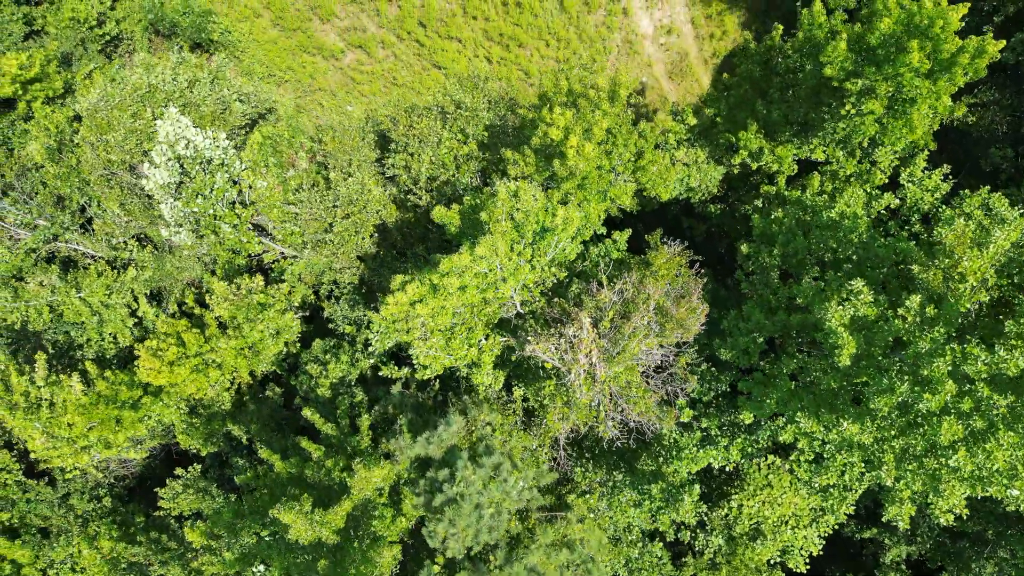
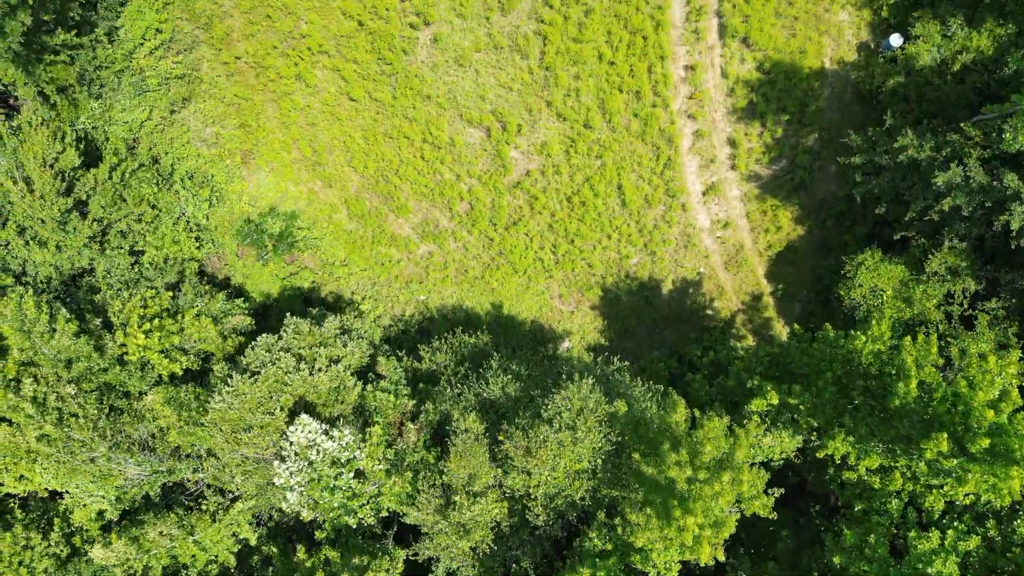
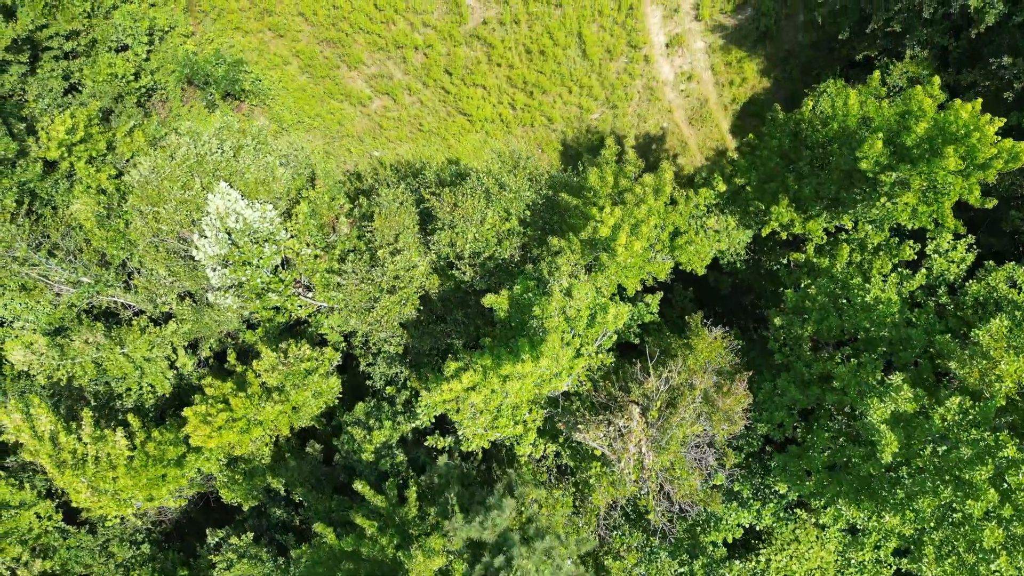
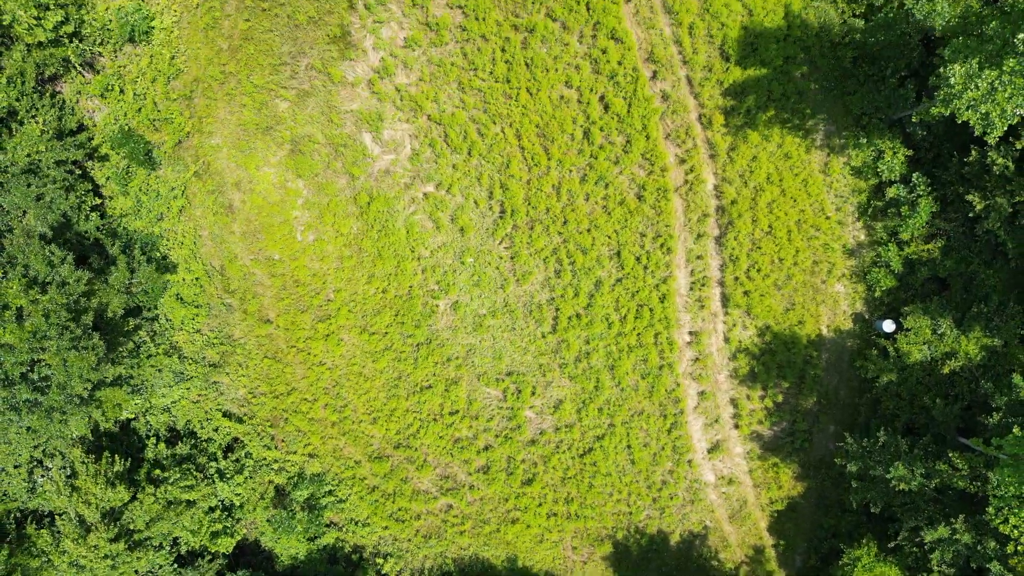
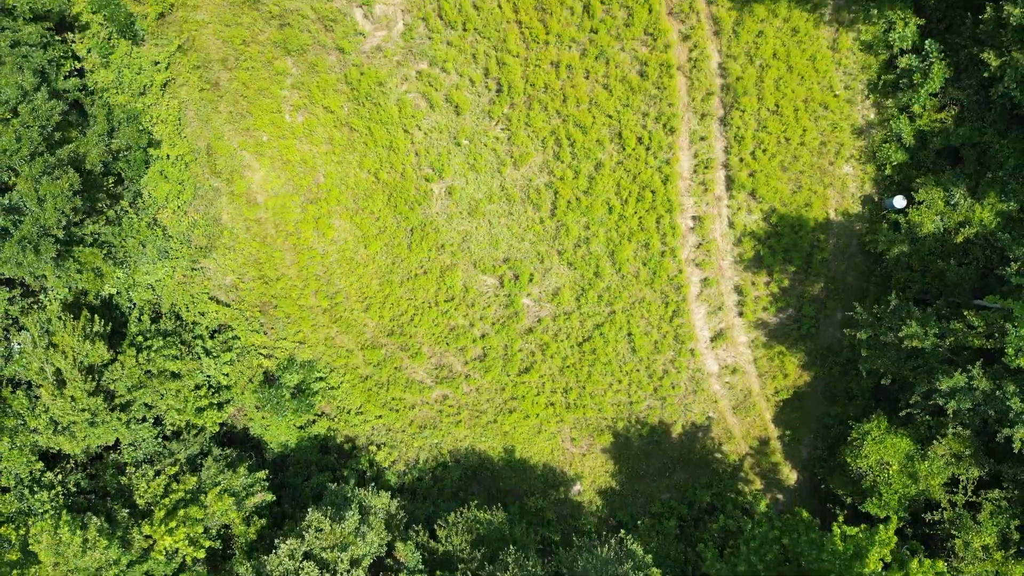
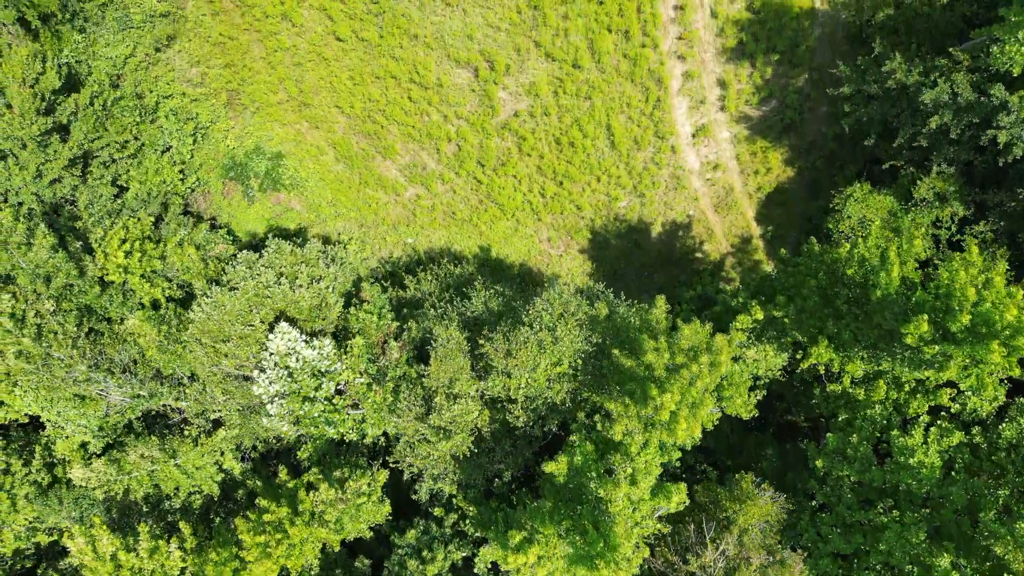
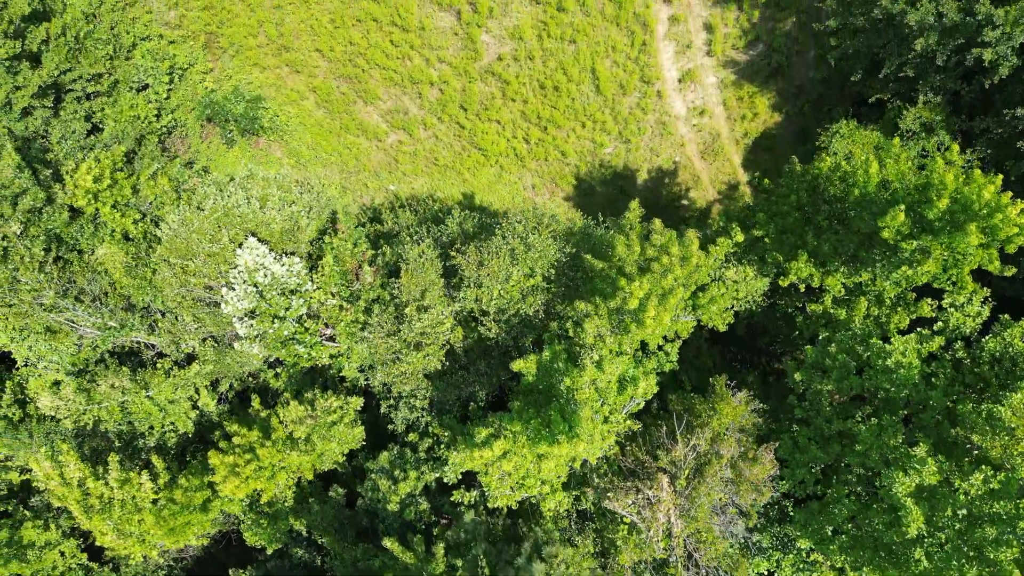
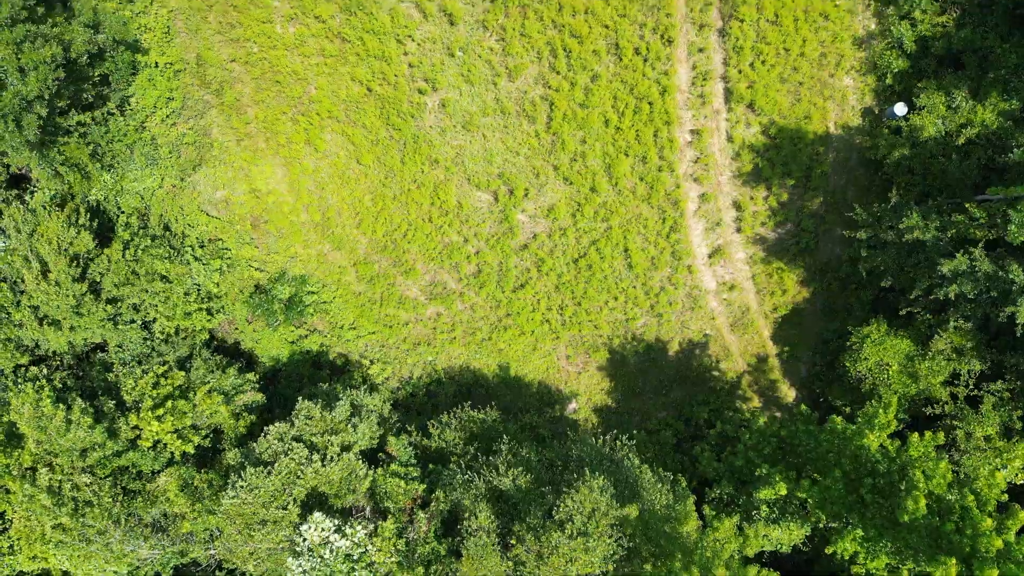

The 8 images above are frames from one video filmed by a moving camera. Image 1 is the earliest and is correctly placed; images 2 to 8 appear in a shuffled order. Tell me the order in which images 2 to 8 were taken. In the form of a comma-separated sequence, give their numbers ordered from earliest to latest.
3, 7, 6, 2, 8, 5, 4
